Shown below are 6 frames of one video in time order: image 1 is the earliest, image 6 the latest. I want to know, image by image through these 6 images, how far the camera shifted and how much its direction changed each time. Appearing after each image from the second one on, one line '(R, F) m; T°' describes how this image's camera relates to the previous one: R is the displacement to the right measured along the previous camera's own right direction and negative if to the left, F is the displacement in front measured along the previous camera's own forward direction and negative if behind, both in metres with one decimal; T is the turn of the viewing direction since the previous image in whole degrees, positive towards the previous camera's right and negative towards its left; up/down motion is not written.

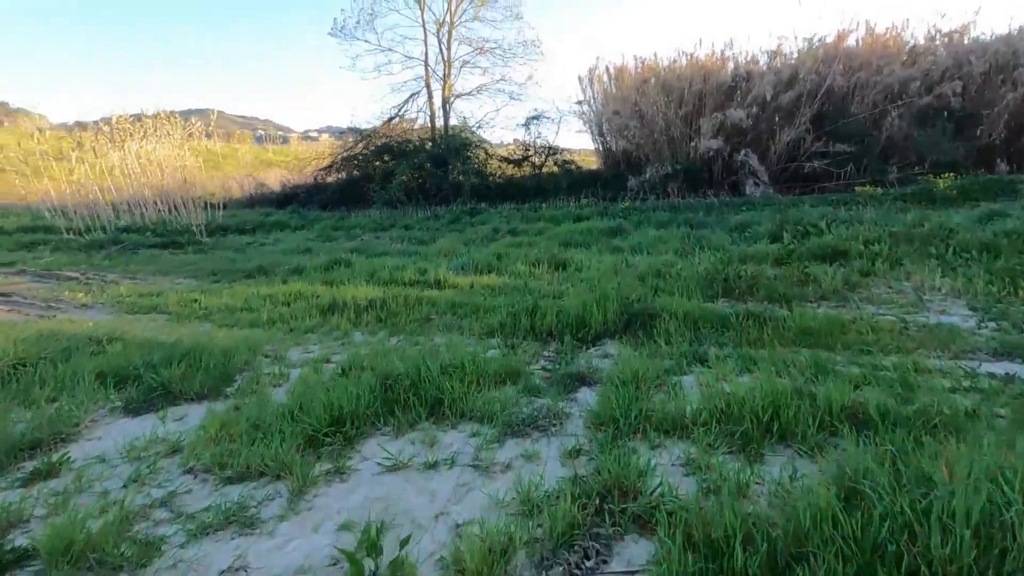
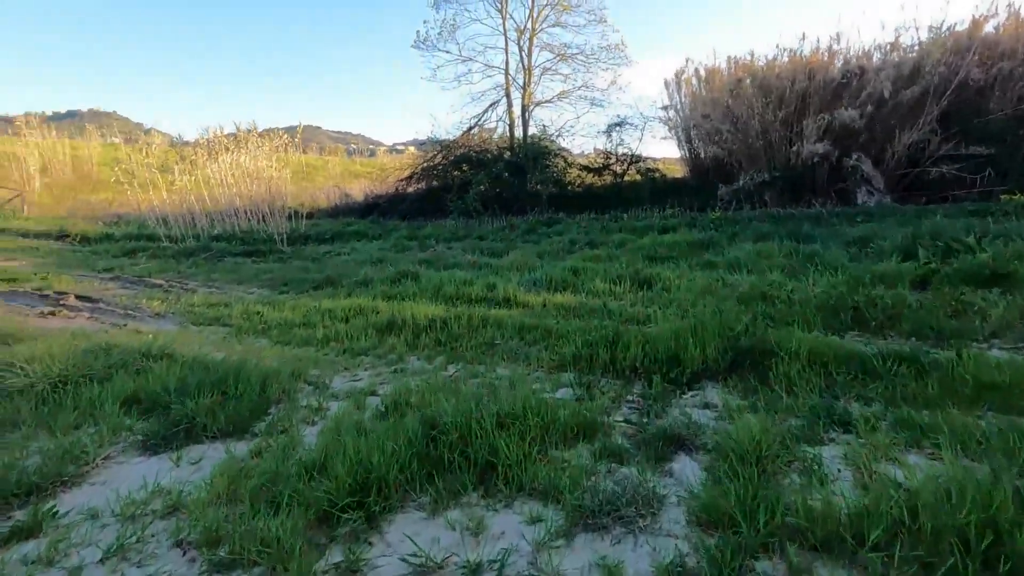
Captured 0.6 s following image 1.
(0.0, +0.8) m; -8°
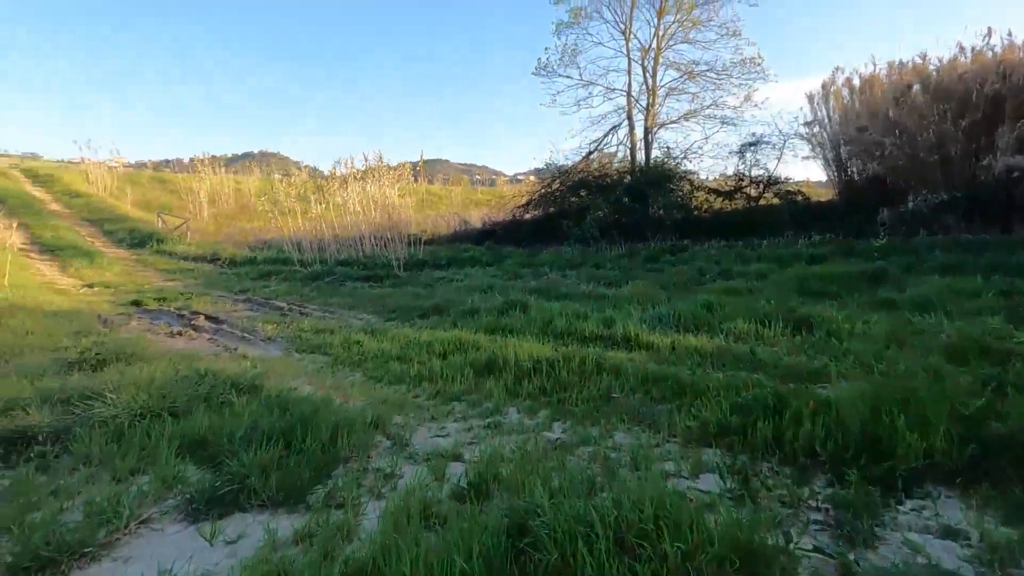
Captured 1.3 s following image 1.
(-0.1, +0.9) m; -12°
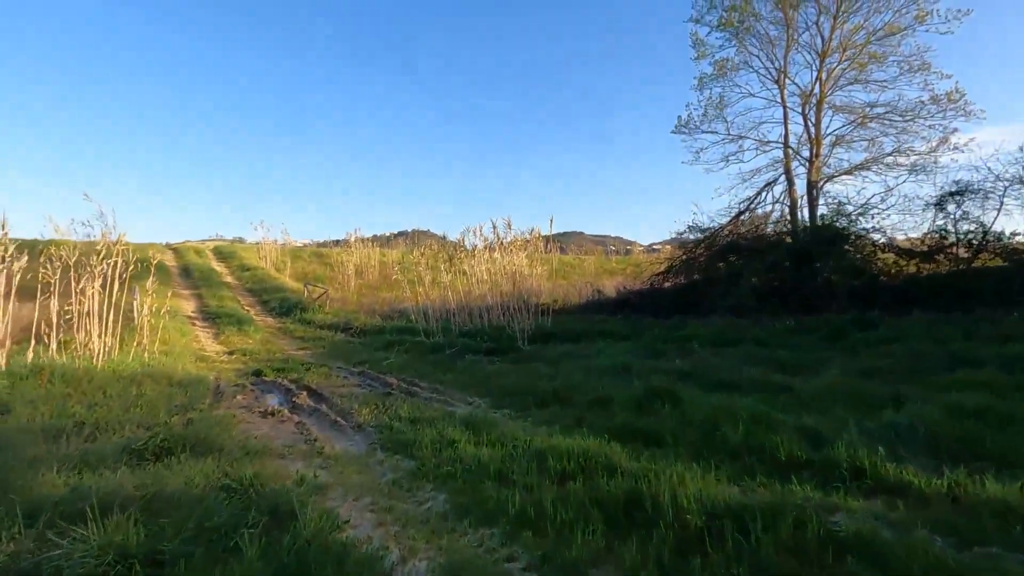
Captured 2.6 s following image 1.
(-0.1, +1.6) m; -14°
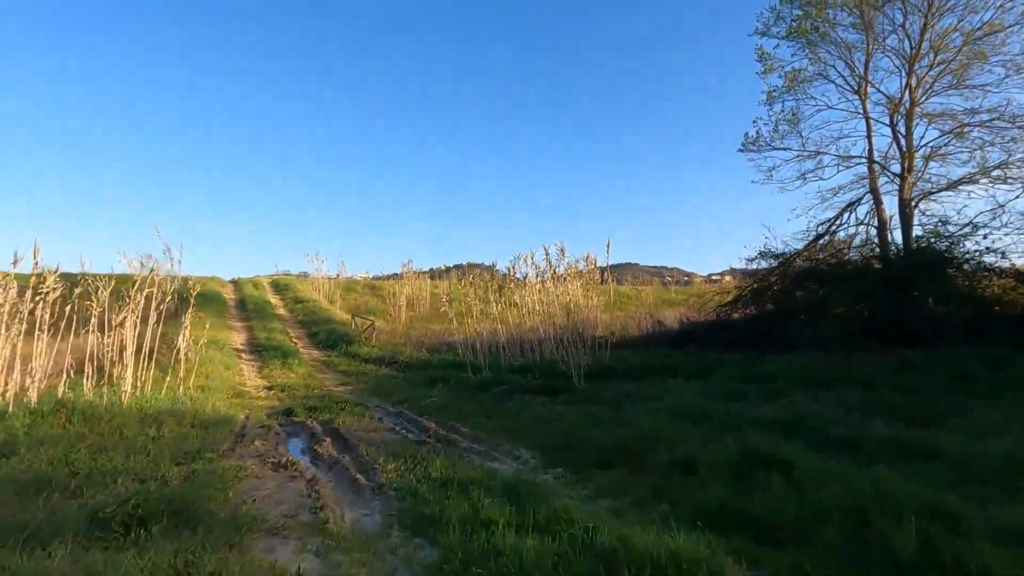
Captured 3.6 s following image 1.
(0.0, +1.2) m; -6°
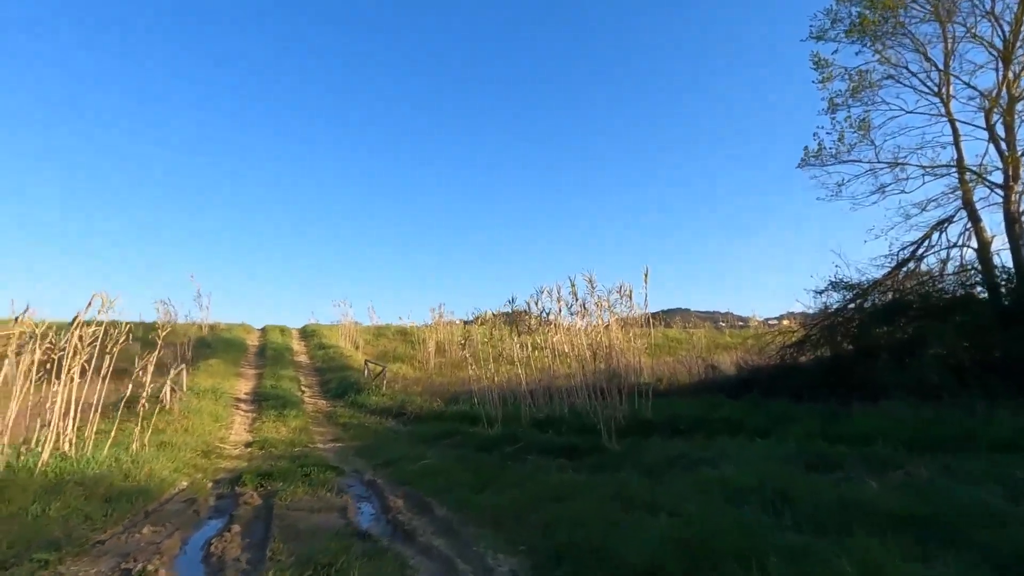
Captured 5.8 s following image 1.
(+0.6, +2.1) m; -5°
